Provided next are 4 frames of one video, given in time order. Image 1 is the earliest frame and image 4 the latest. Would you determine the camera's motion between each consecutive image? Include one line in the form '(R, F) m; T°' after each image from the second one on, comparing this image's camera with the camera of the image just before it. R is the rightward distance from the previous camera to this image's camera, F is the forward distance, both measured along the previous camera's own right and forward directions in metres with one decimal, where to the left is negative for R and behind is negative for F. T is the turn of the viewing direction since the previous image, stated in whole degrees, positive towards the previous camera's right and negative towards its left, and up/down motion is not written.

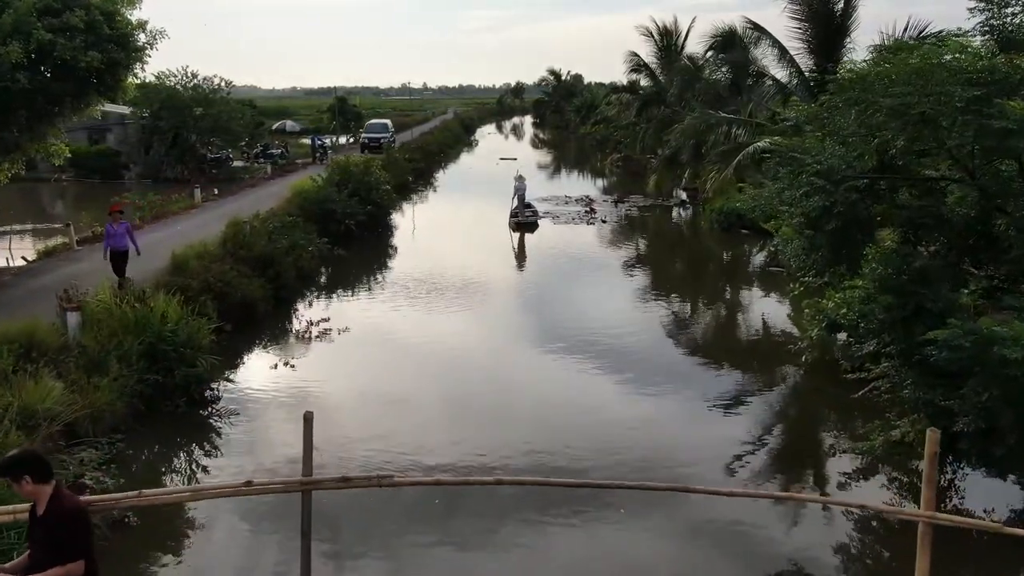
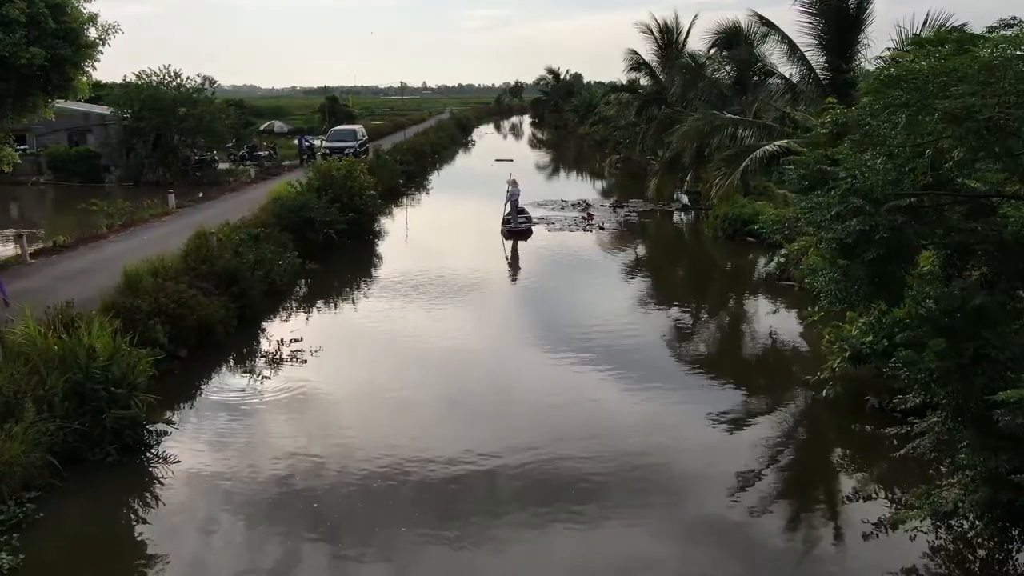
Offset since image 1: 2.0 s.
(+0.2, +1.1) m; 0°
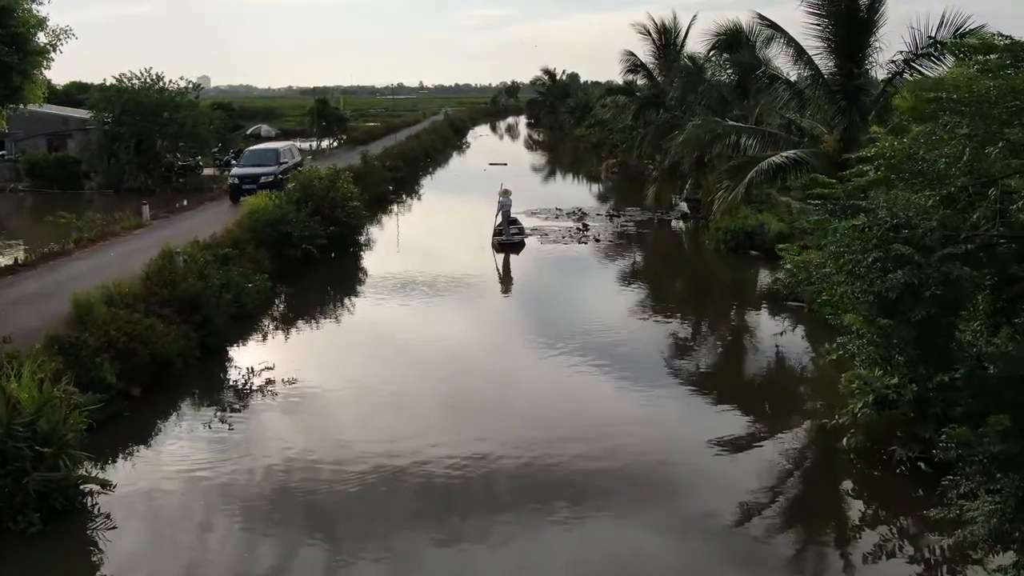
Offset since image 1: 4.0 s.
(+0.1, +0.9) m; 0°
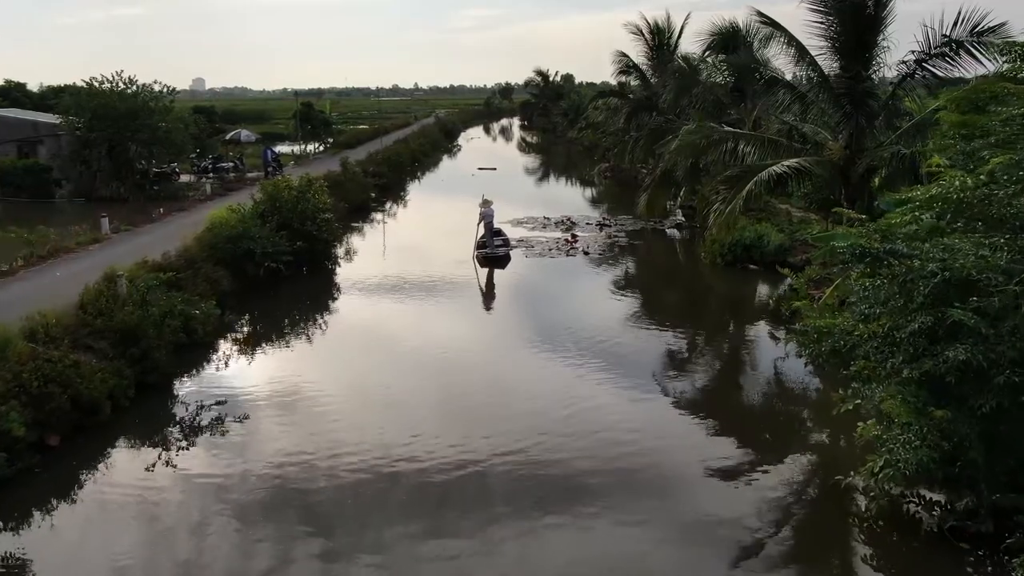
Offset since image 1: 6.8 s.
(+0.3, +1.0) m; 0°
